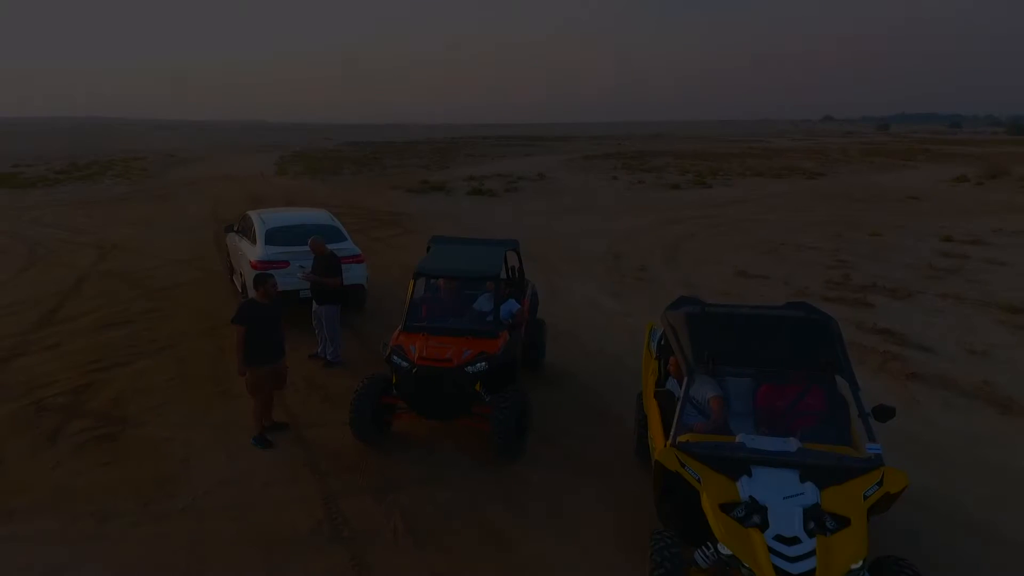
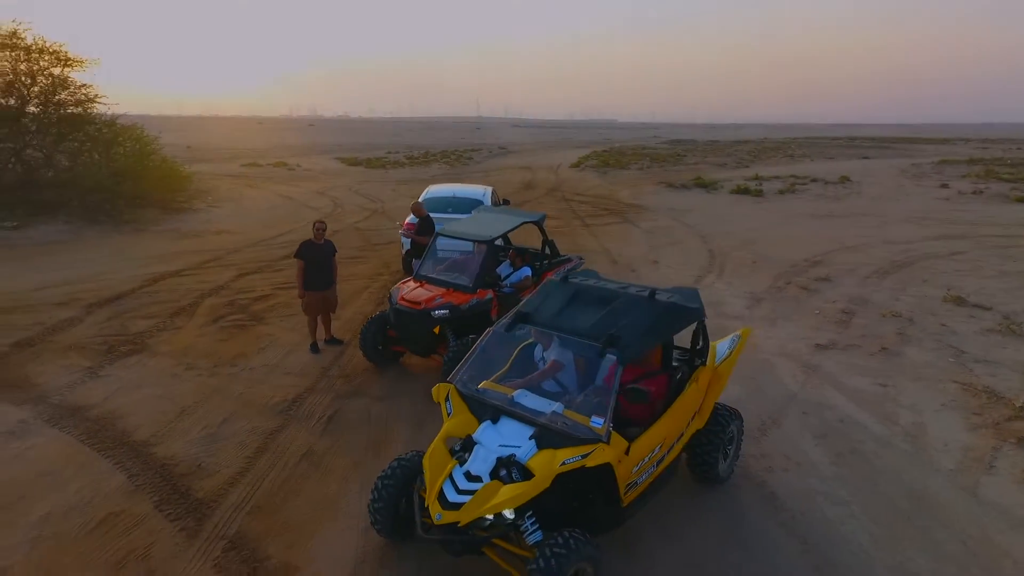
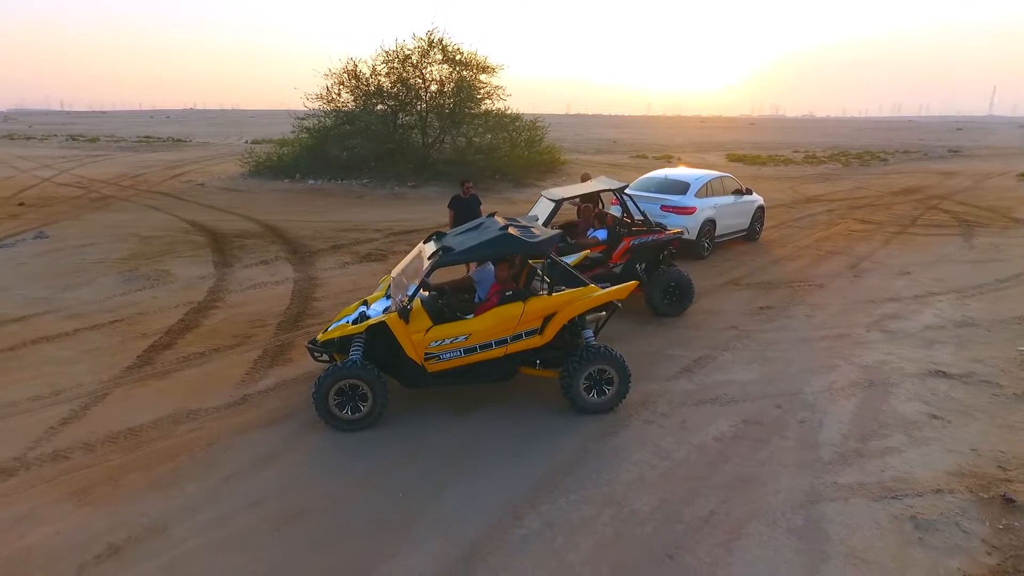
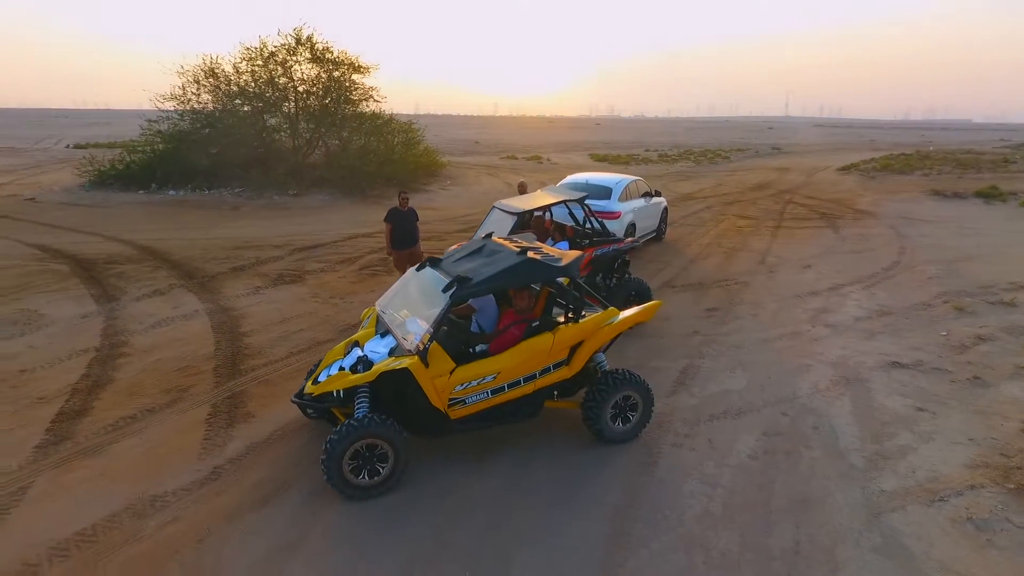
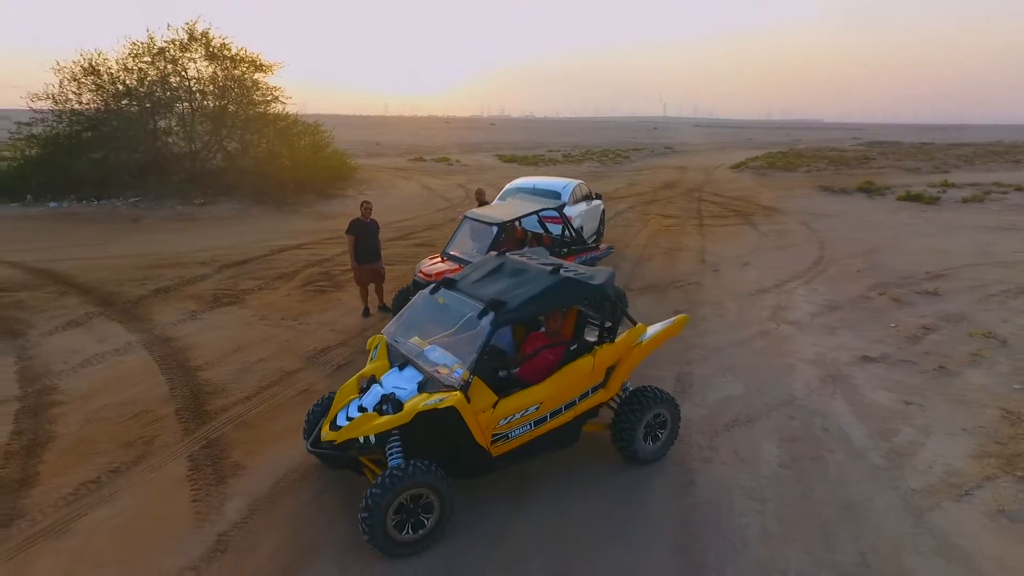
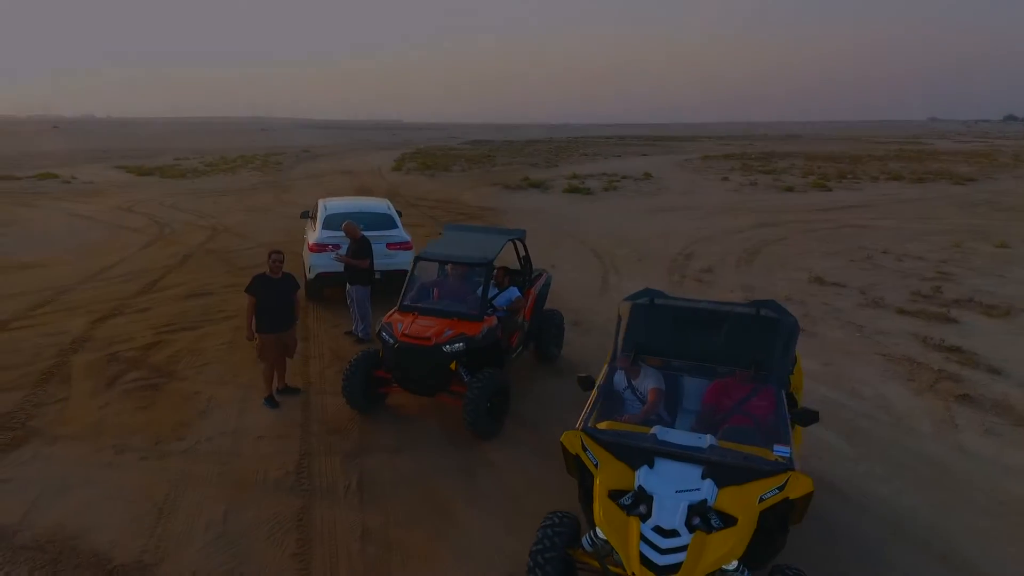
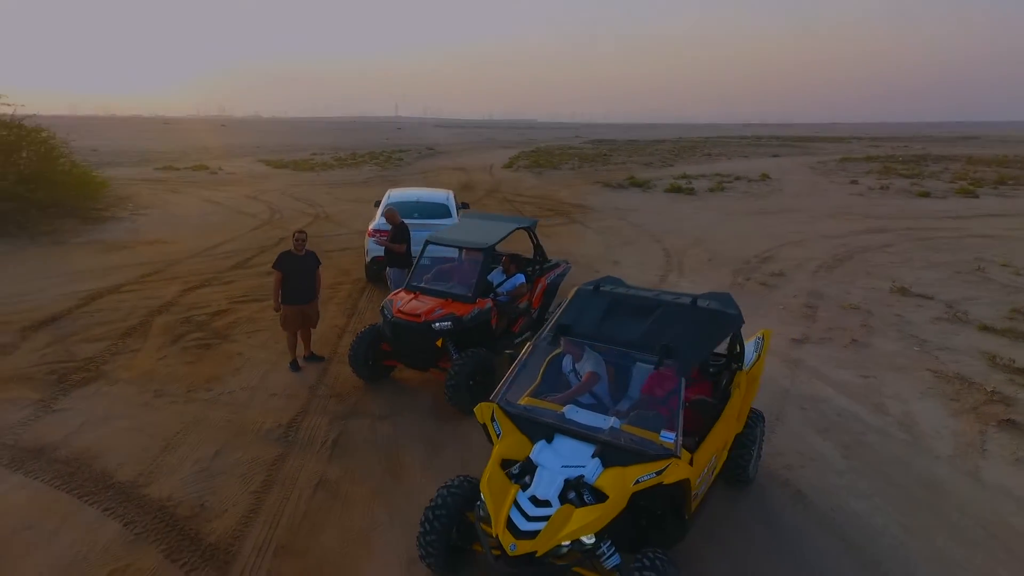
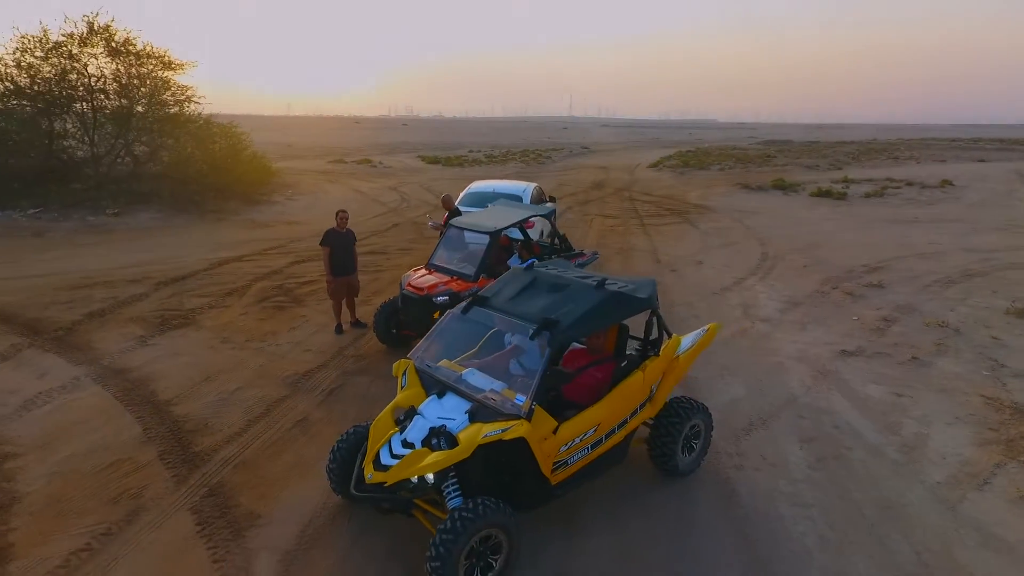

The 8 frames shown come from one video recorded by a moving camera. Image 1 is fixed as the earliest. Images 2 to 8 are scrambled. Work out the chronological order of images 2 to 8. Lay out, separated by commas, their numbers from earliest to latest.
6, 7, 2, 8, 5, 4, 3
